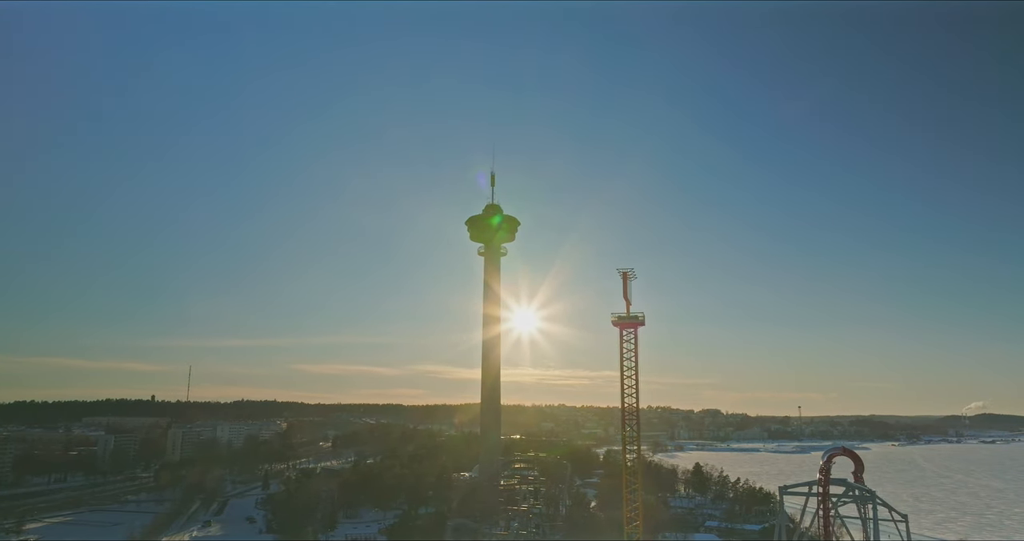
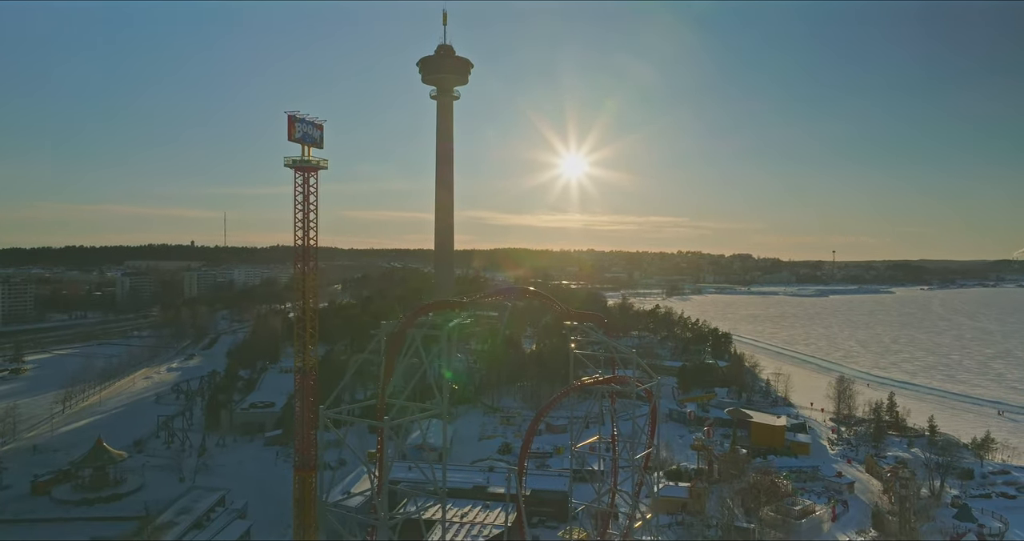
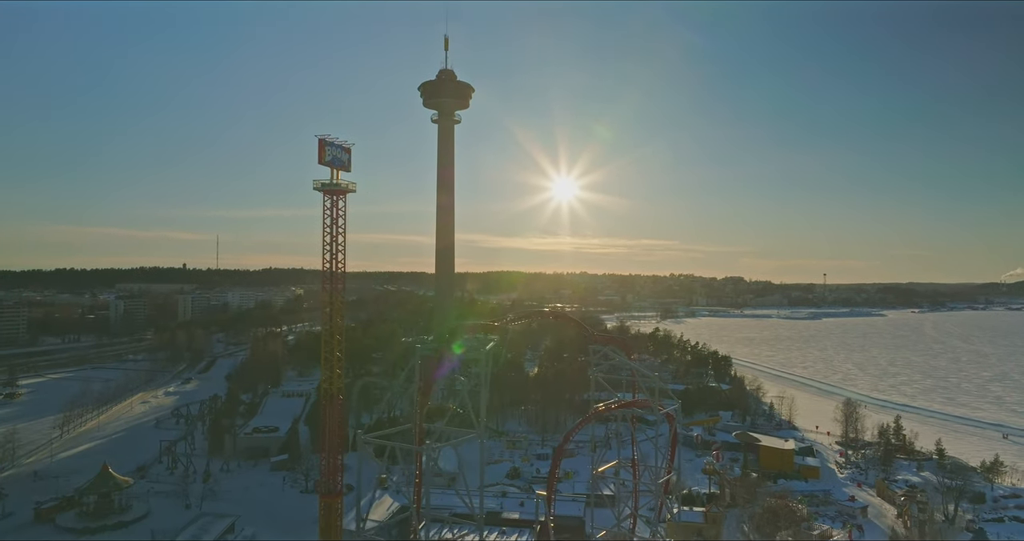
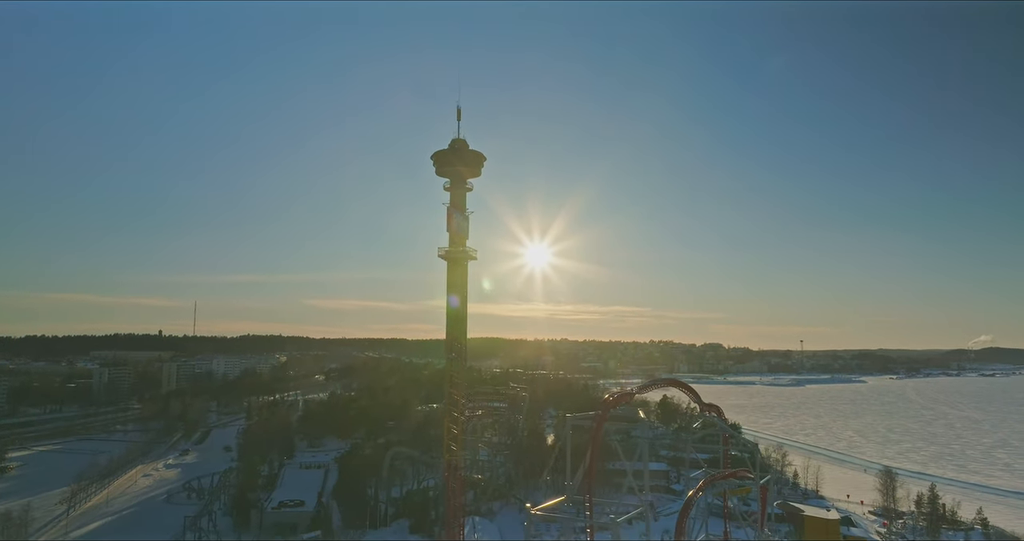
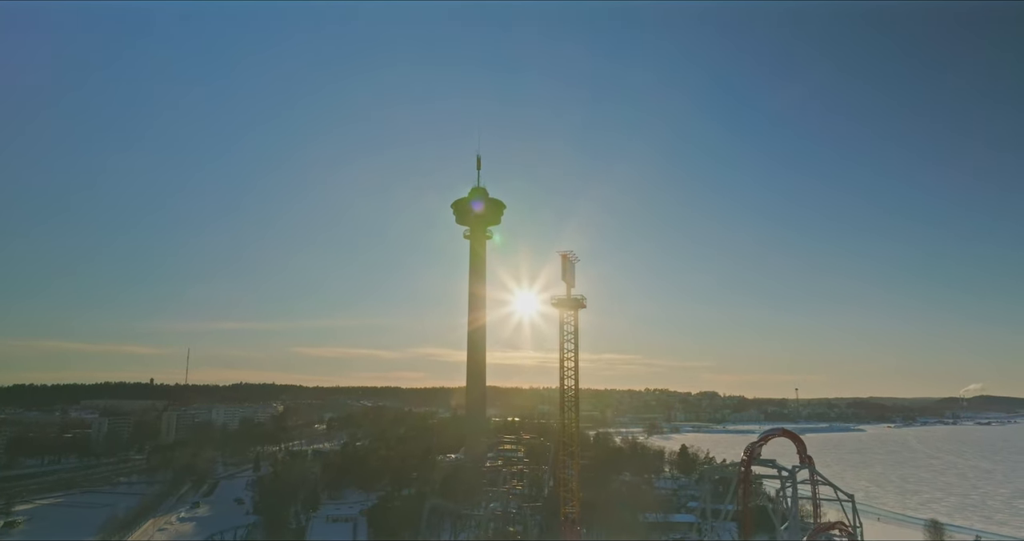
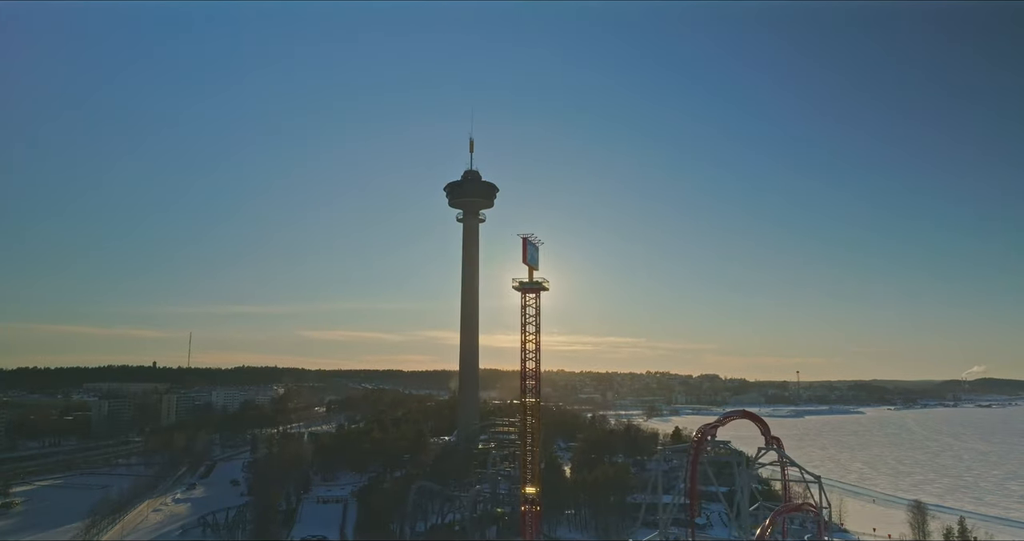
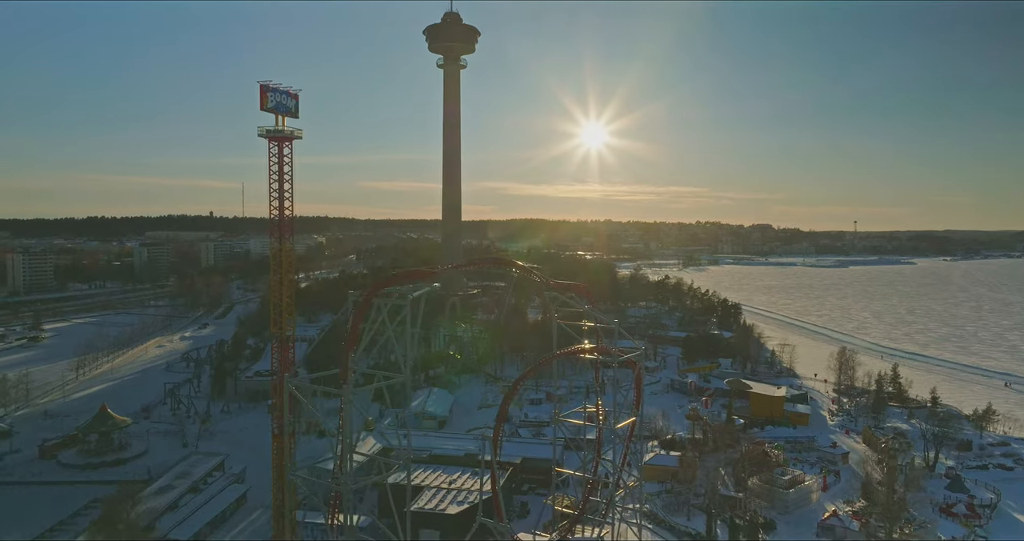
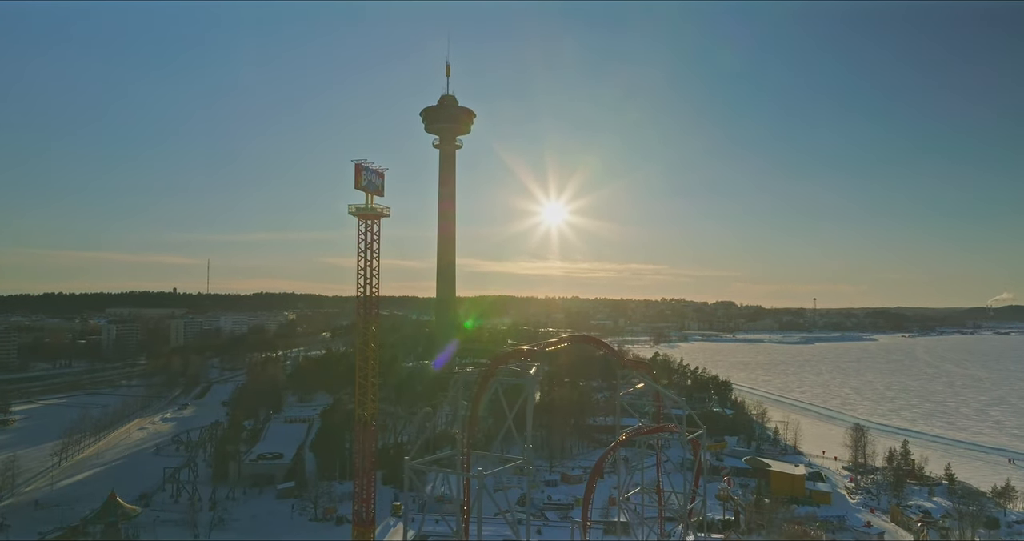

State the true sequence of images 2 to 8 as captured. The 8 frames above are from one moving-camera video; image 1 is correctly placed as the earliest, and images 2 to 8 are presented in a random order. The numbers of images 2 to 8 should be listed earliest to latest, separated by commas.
5, 6, 4, 8, 3, 2, 7
